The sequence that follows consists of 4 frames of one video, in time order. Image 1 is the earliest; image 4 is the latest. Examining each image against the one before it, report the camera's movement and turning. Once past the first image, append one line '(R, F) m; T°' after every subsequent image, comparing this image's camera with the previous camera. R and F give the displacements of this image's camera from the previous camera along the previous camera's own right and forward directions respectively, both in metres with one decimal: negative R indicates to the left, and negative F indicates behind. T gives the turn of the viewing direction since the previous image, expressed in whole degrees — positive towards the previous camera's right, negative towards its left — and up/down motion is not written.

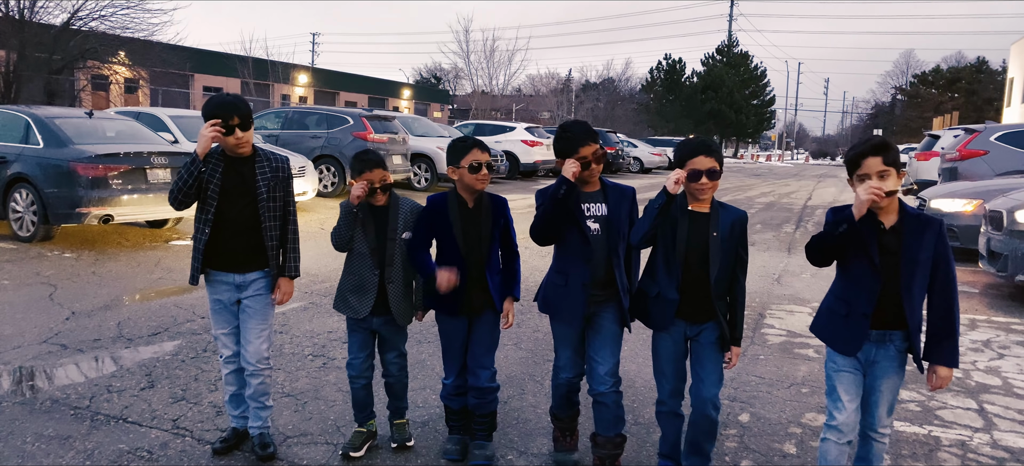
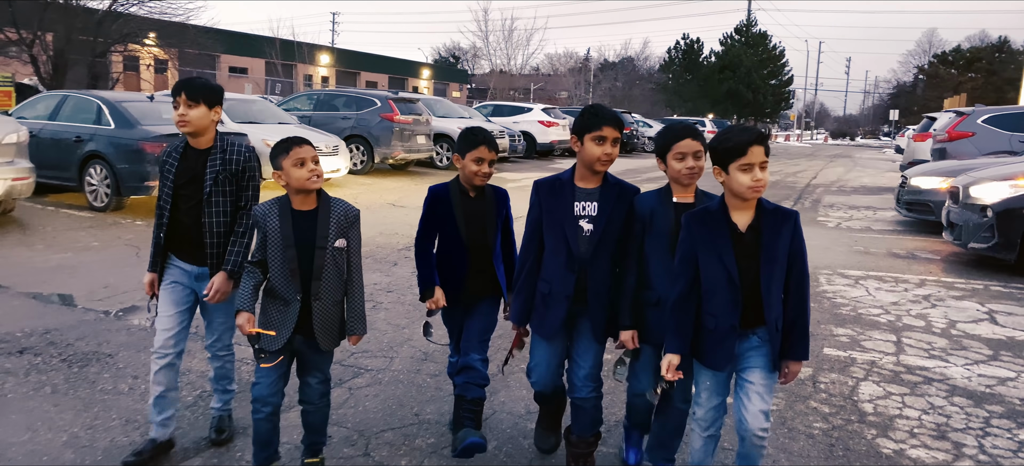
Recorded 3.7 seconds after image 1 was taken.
(0.0, -1.0) m; -1°
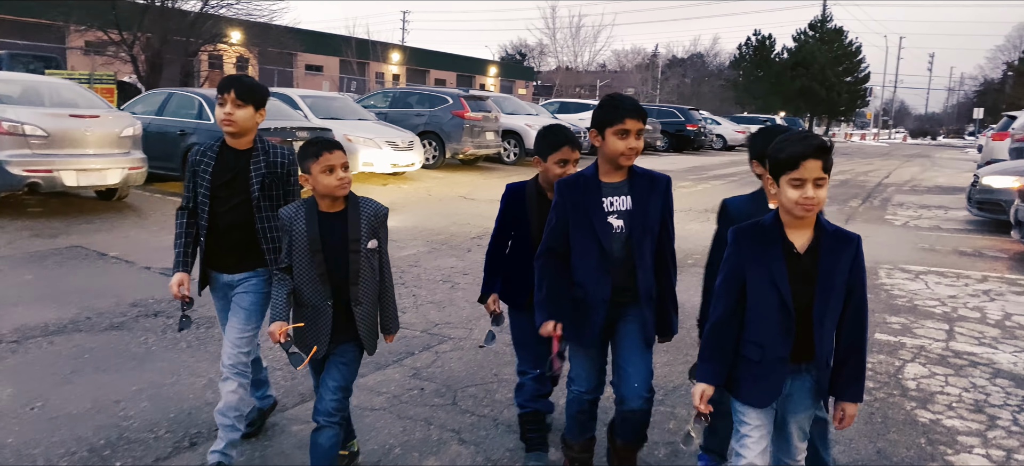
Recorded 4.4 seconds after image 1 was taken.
(0.0, -0.4) m; -5°
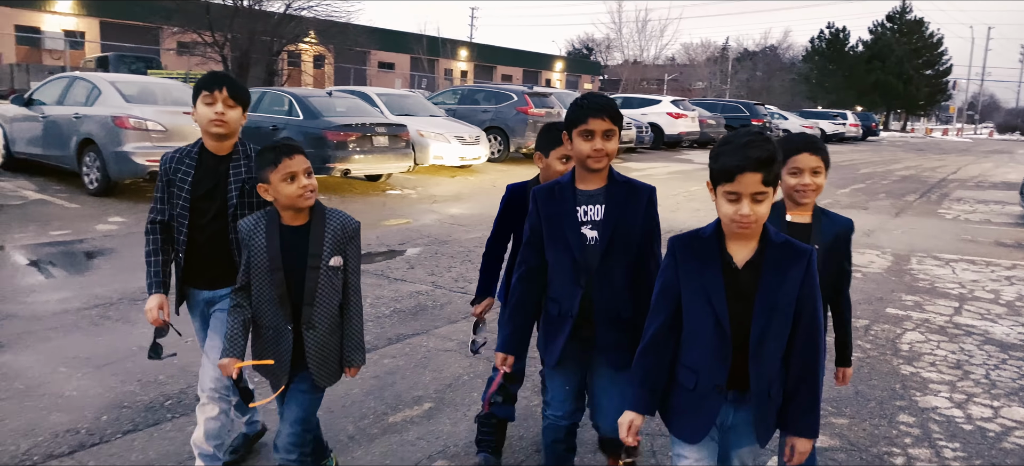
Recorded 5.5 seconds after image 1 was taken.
(+0.1, -0.8) m; -5°
